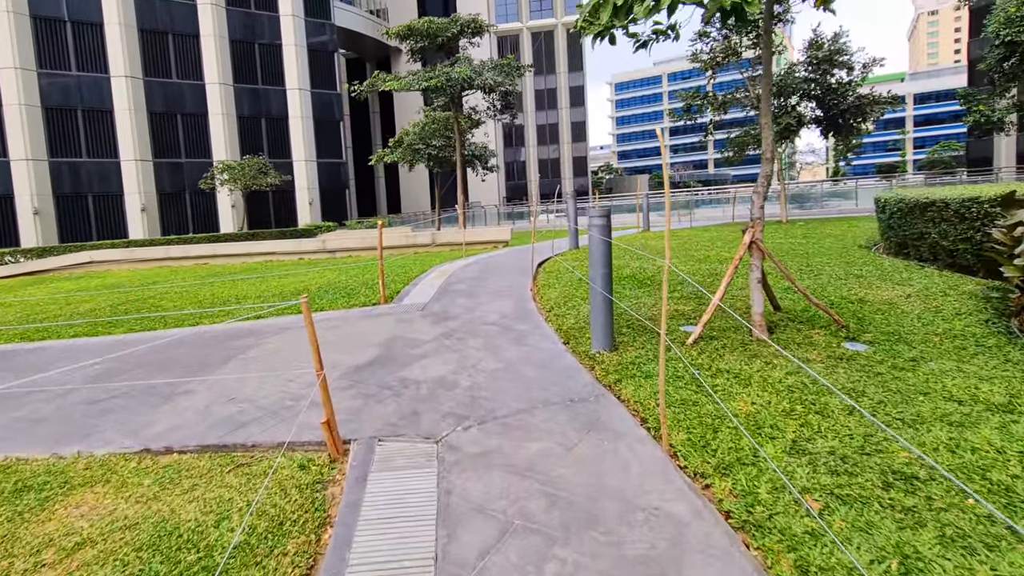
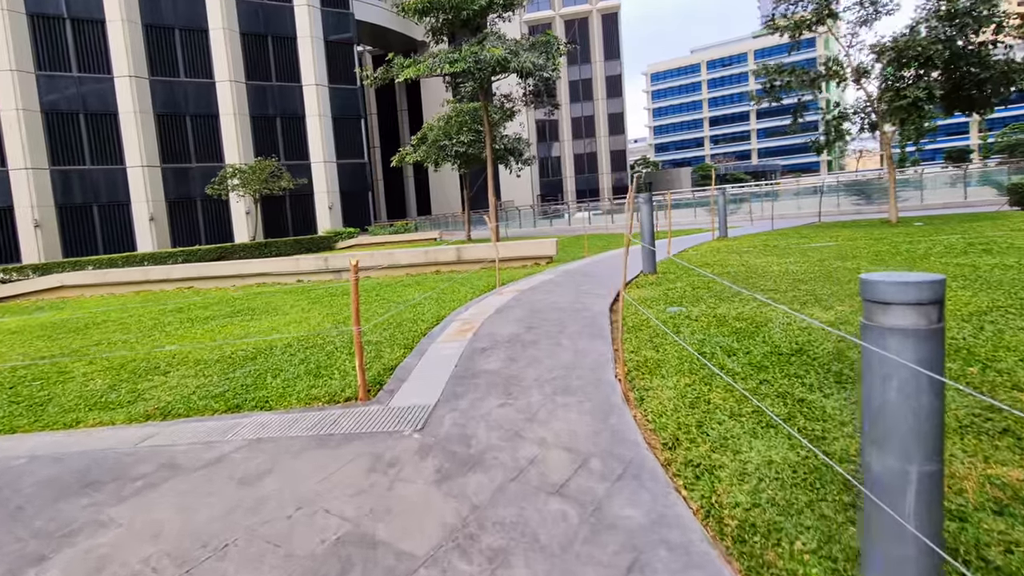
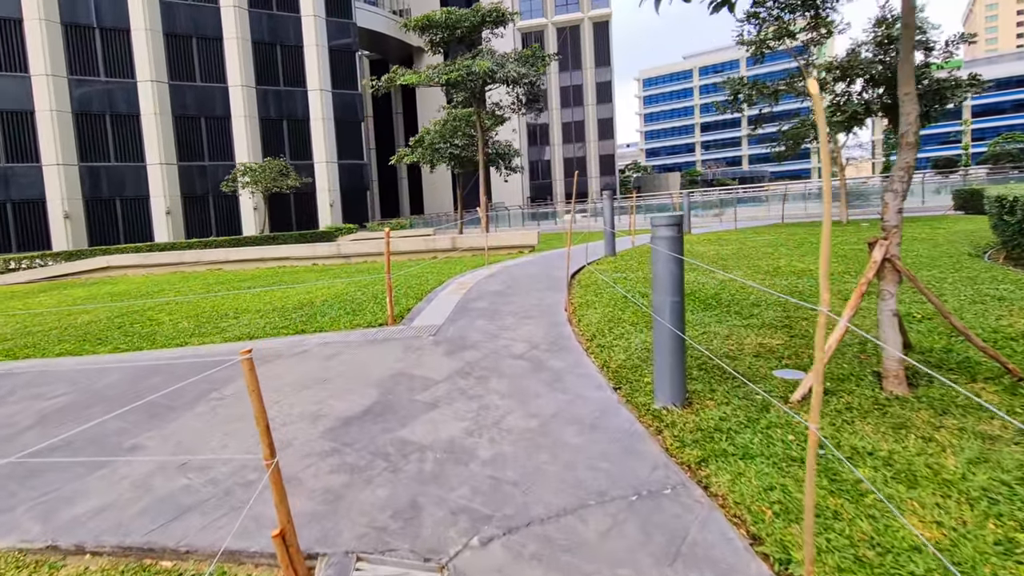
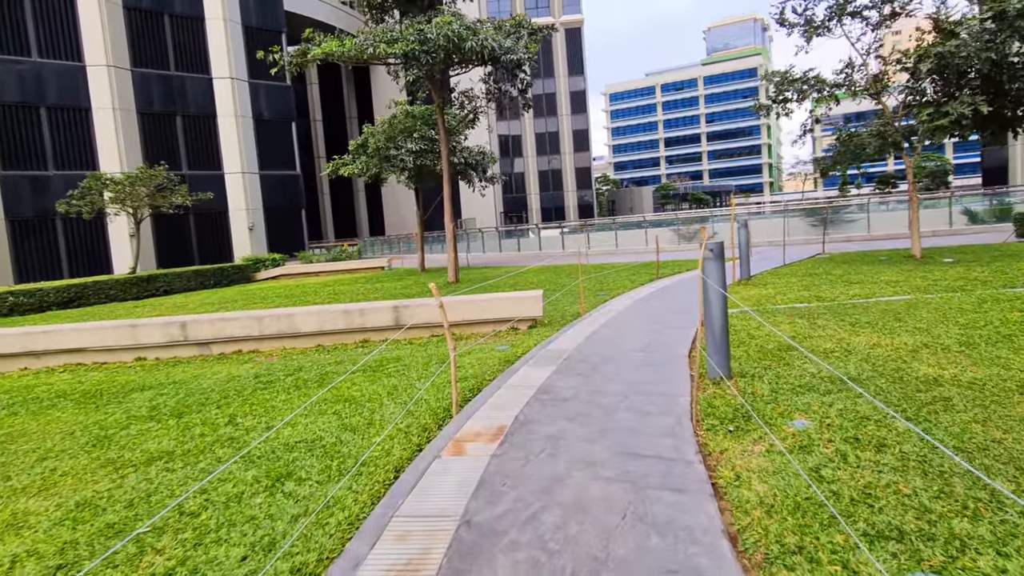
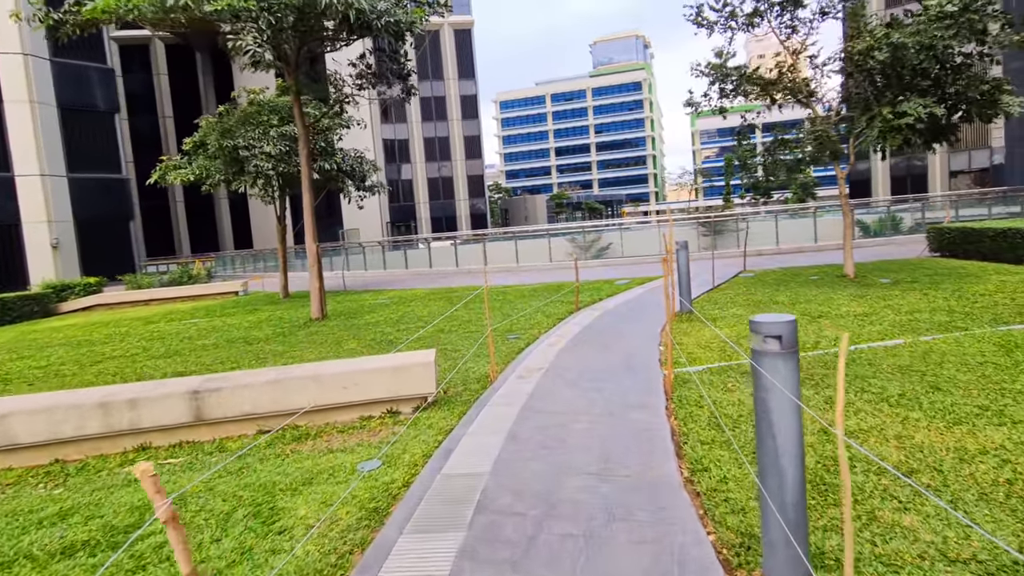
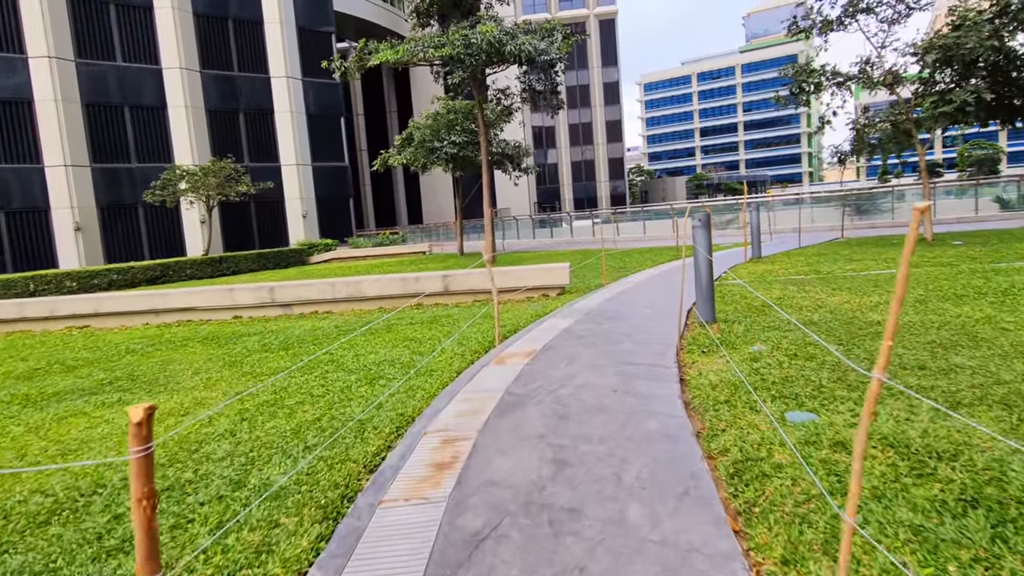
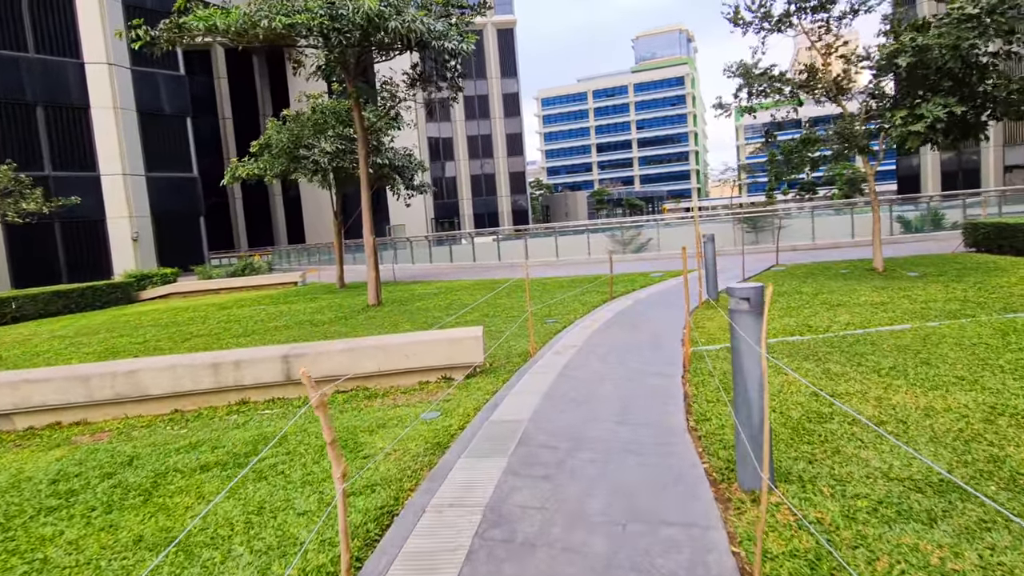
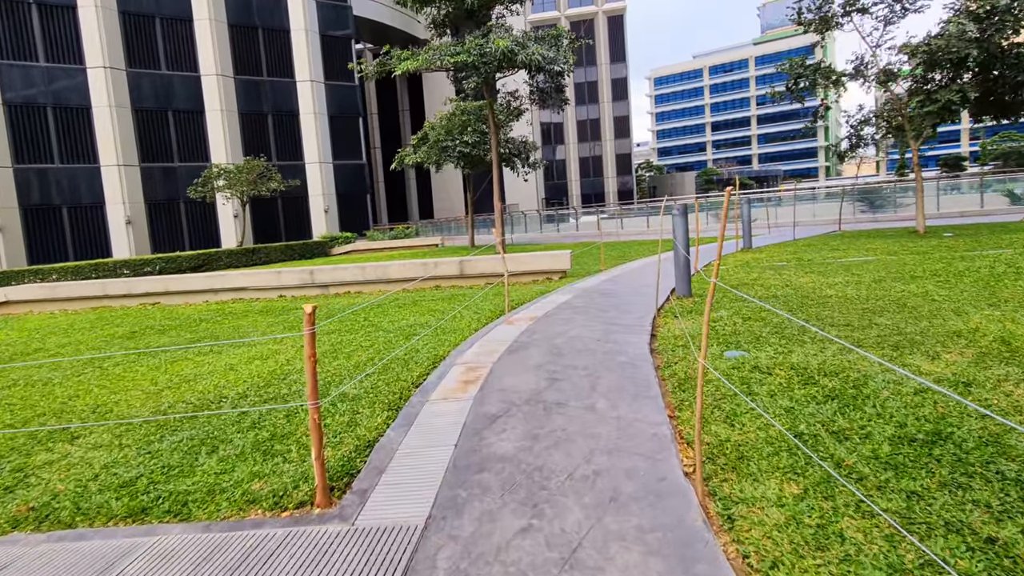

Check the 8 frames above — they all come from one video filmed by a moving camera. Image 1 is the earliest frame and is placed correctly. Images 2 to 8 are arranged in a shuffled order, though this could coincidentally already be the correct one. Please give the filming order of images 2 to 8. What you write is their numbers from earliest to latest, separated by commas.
3, 2, 8, 6, 4, 7, 5
